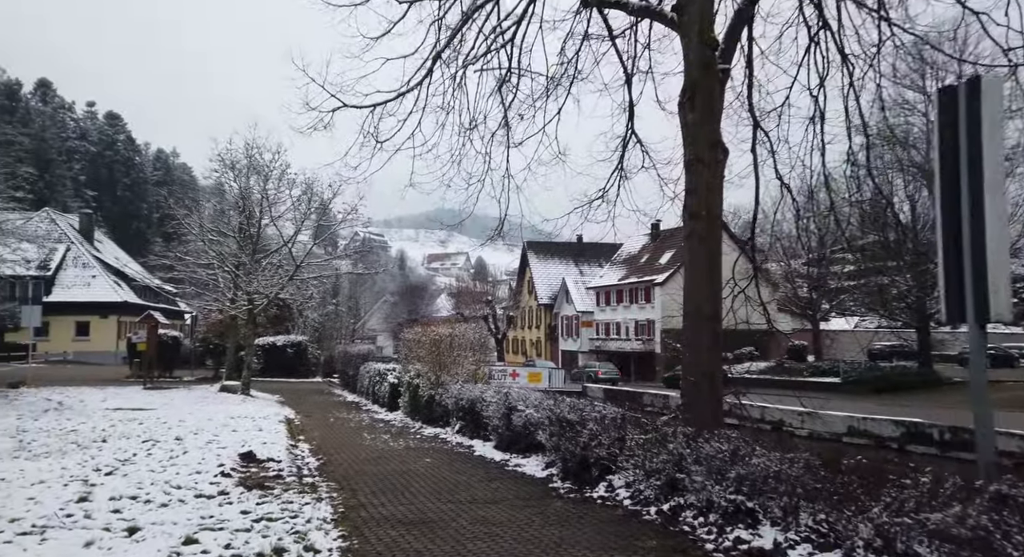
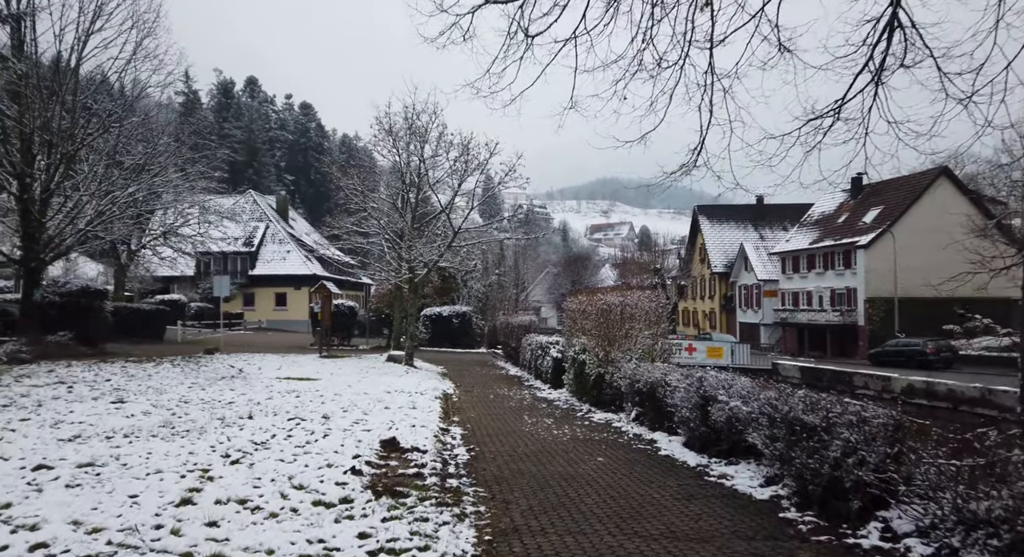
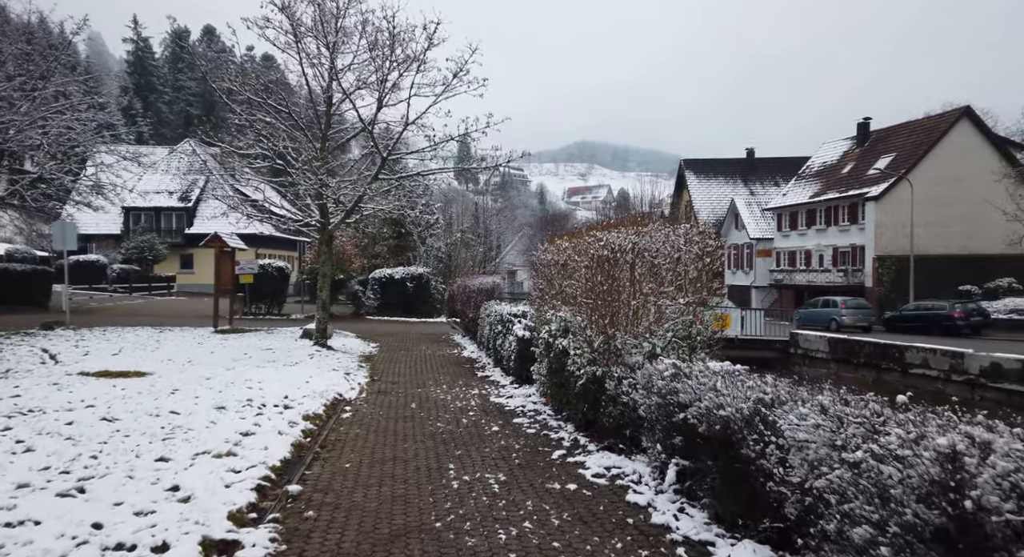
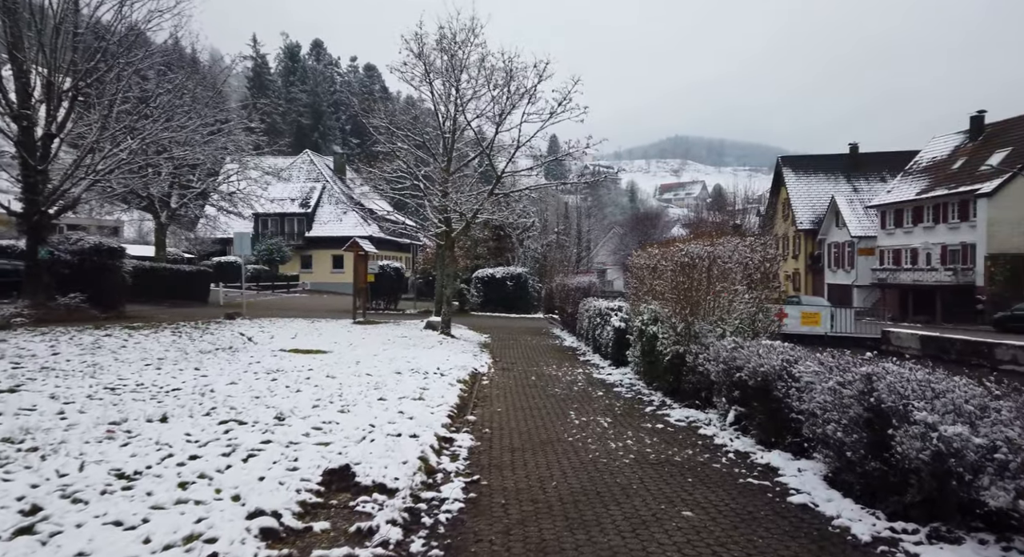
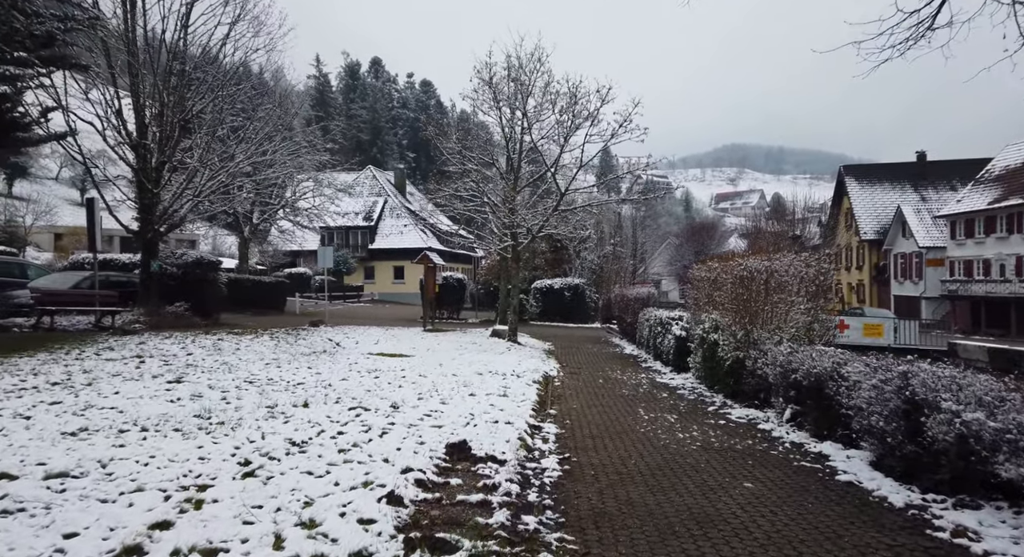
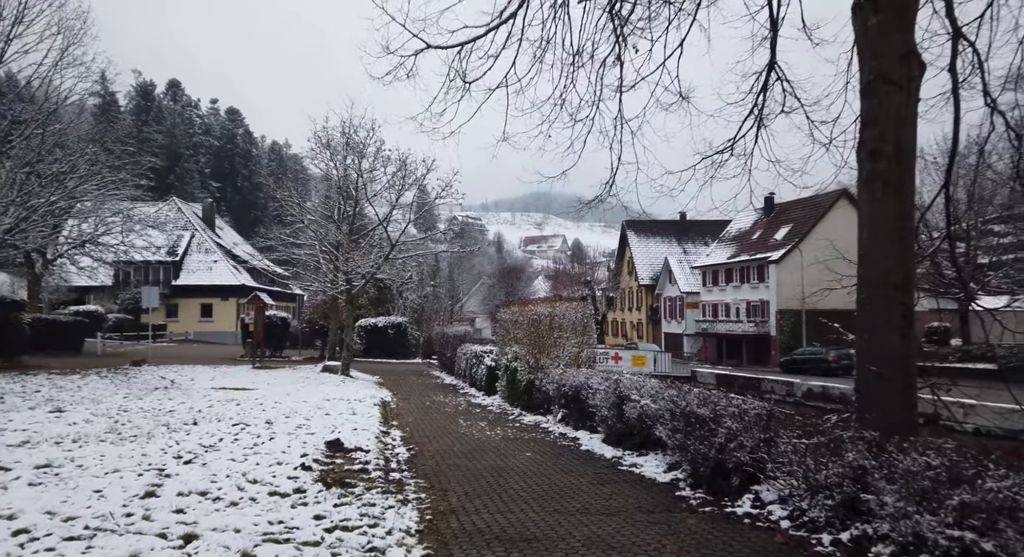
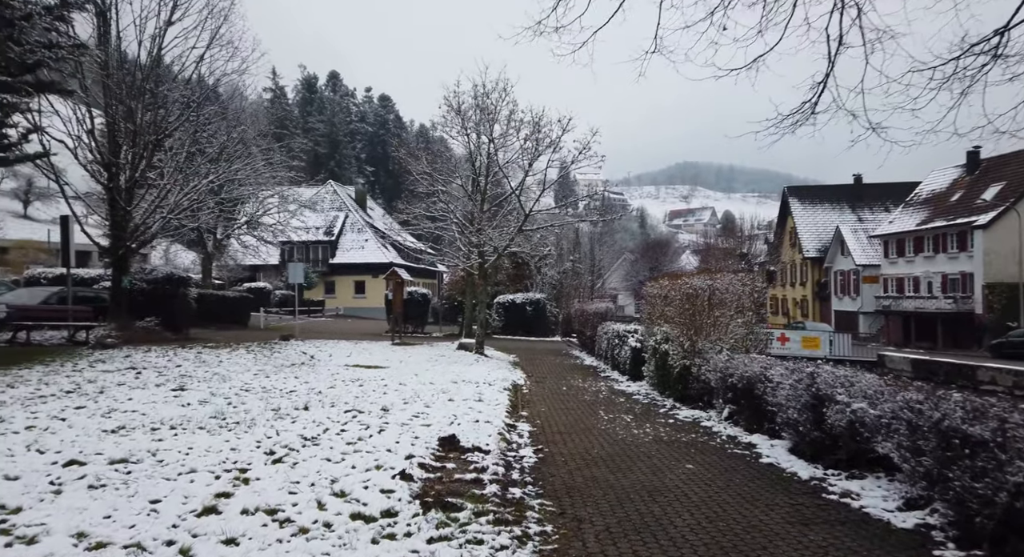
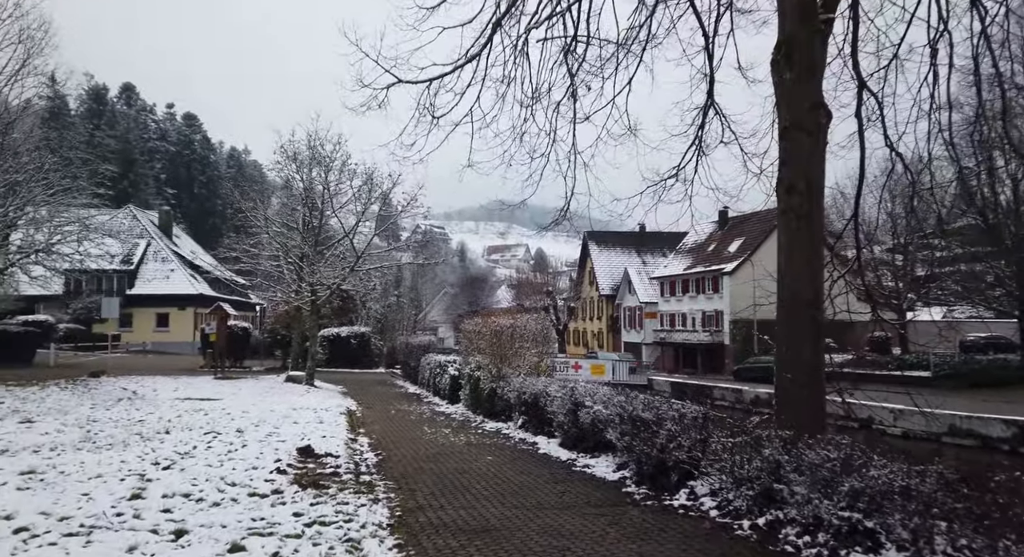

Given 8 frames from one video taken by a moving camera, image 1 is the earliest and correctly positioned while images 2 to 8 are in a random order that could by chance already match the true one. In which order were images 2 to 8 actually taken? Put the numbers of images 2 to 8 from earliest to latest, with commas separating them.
8, 6, 2, 7, 5, 4, 3
